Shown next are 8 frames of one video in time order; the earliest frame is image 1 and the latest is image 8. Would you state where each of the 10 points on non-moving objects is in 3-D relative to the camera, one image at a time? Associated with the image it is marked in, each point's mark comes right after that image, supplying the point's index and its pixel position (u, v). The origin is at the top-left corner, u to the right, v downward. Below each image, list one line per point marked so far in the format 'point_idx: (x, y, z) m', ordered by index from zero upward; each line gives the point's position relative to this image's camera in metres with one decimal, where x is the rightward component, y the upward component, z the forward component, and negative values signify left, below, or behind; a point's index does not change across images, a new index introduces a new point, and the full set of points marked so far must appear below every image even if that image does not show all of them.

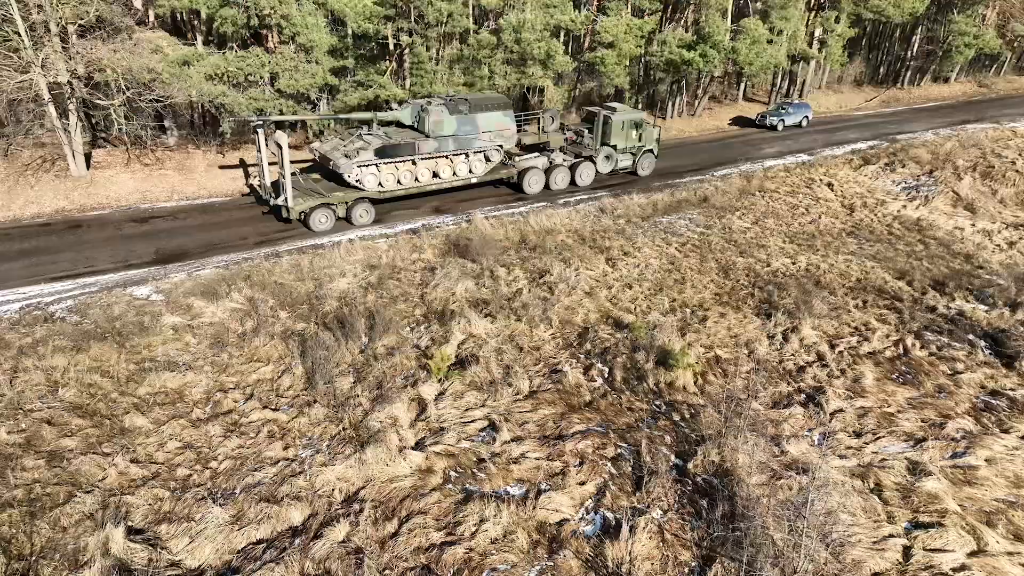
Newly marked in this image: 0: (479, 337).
0: (-0.6, -0.8, +11.8) m
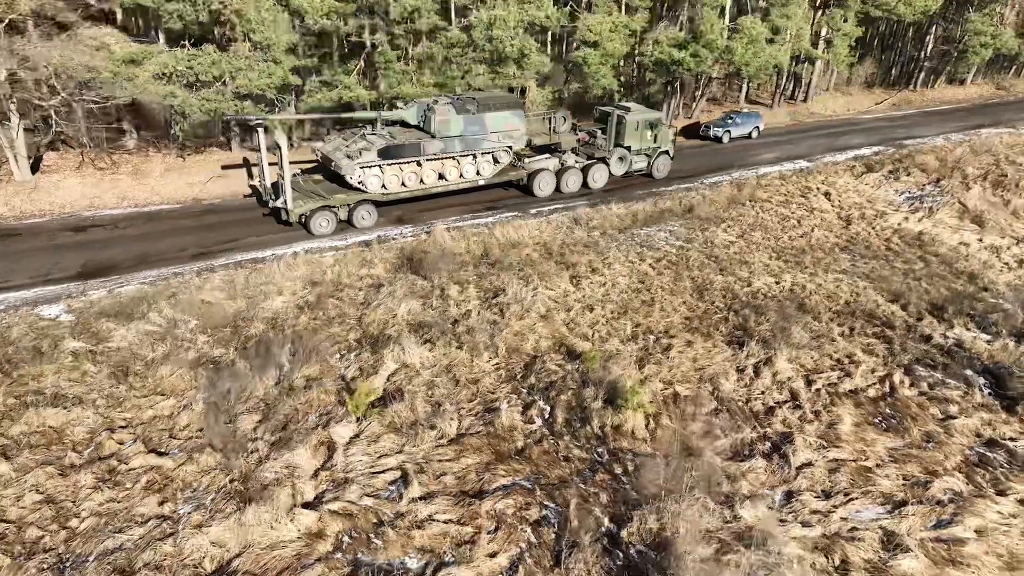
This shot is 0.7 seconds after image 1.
0: (-1.5, -1.2, +10.6) m
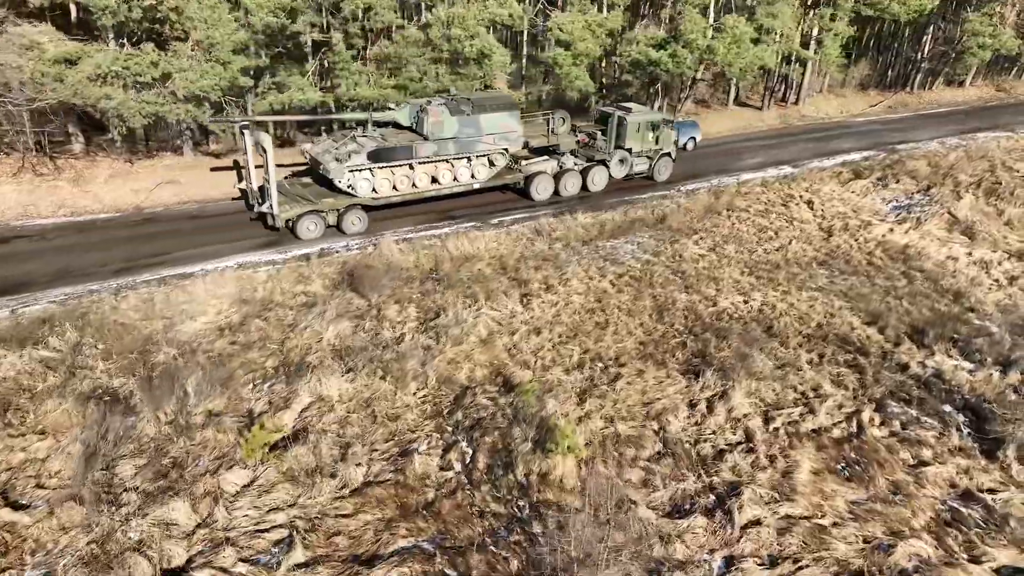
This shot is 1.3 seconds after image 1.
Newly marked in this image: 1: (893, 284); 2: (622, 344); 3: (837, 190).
0: (-2.5, -1.5, +9.5) m
1: (+7.5, +0.1, +14.0) m
2: (+1.7, -0.9, +11.2) m
3: (+9.1, +2.7, +20.0) m
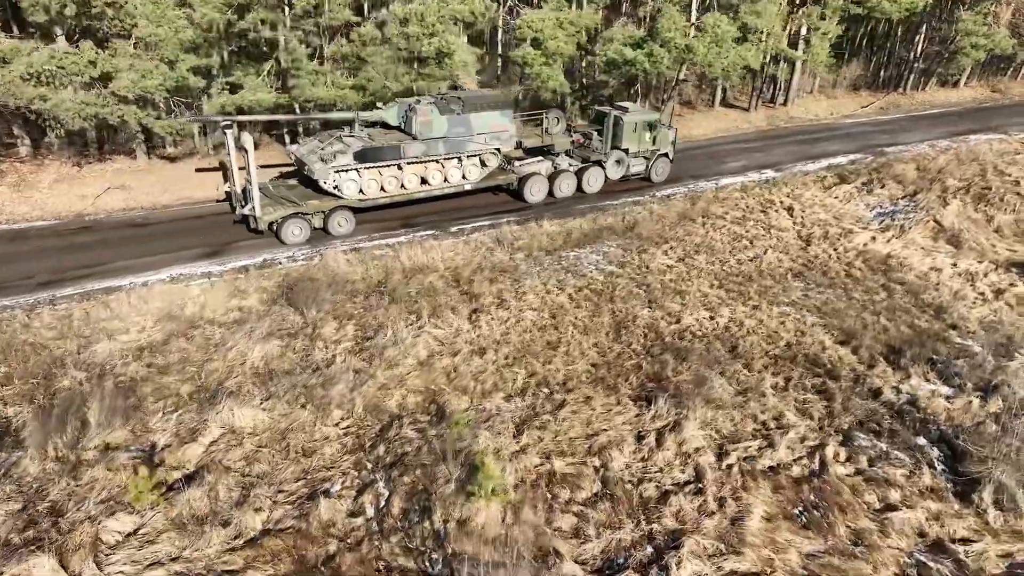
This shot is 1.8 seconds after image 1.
0: (-3.3, -1.8, +8.7) m
1: (+6.6, -0.2, +13.2) m
2: (+0.9, -1.1, +10.3) m
3: (+8.3, +2.5, +19.2) m
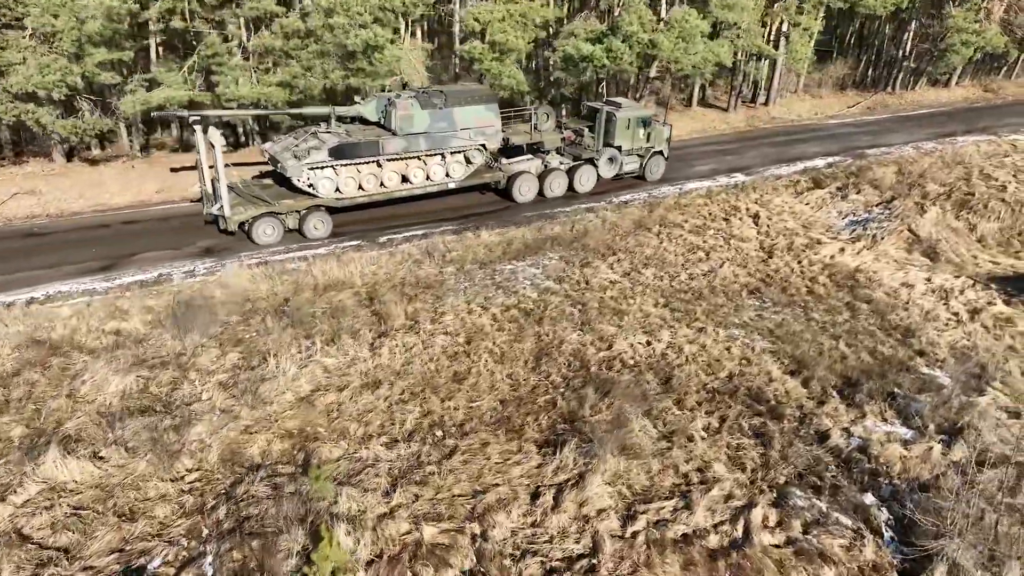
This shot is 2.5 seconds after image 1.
0: (-4.6, -2.1, +7.3) m
1: (+5.3, -0.5, +11.8) m
2: (-0.5, -1.5, +9.0) m
3: (+6.9, +2.2, +17.8) m
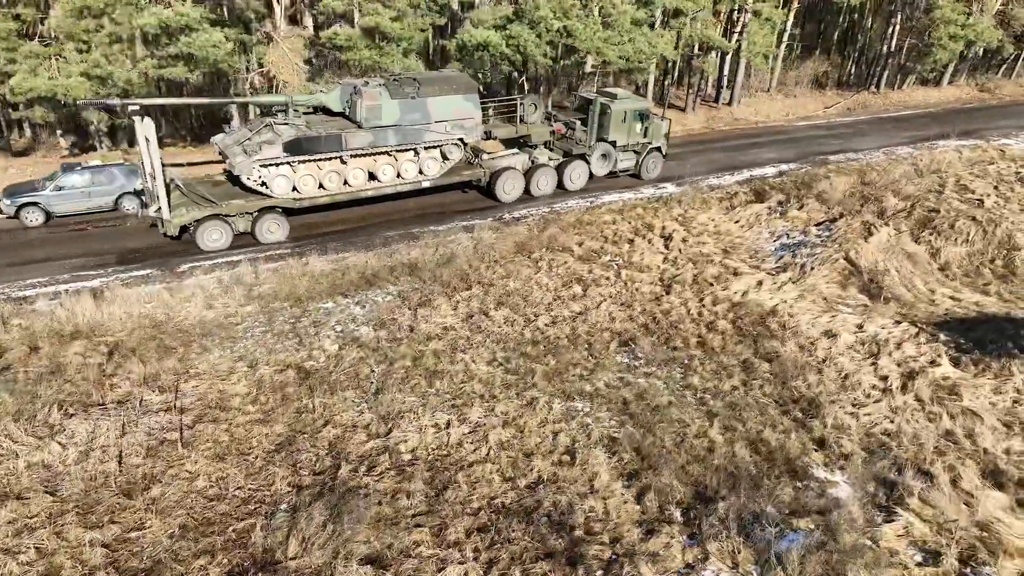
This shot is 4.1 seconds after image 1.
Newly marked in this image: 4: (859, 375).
0: (-7.4, -2.7, +4.5) m
1: (+2.5, -1.2, +8.9) m
2: (-3.2, -2.1, +6.1) m
3: (+4.3, +1.4, +14.9) m
4: (+4.4, -1.1, +9.0) m
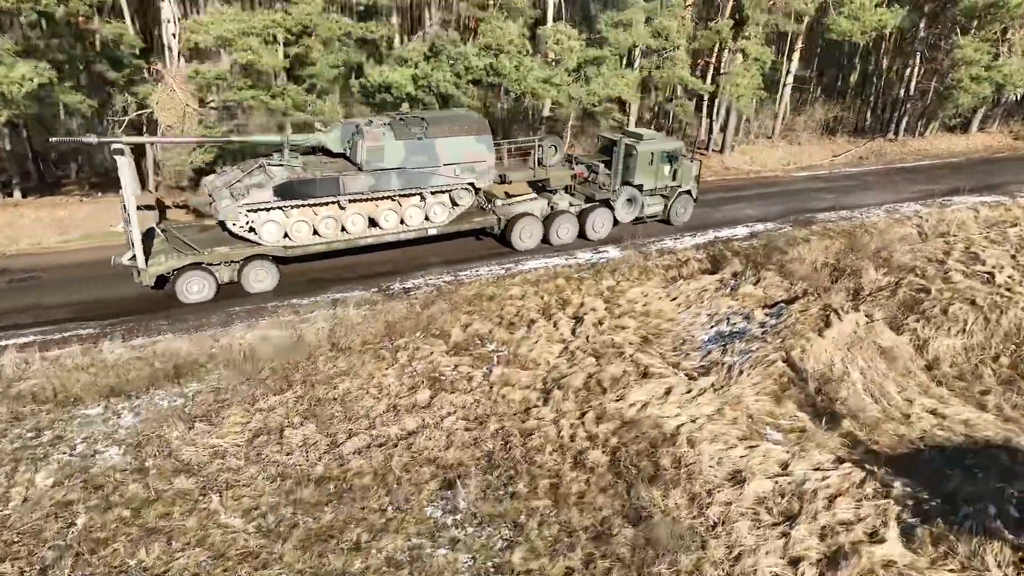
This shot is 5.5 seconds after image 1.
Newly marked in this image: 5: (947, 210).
0: (-9.9, -3.4, +2.2) m
1: (+0.3, -2.4, +6.1) m
2: (-5.6, -3.0, +3.6) m
3: (+2.4, -0.1, +12.2) m
4: (+2.1, -2.3, +6.2) m
5: (+11.2, +2.1, +18.5) m
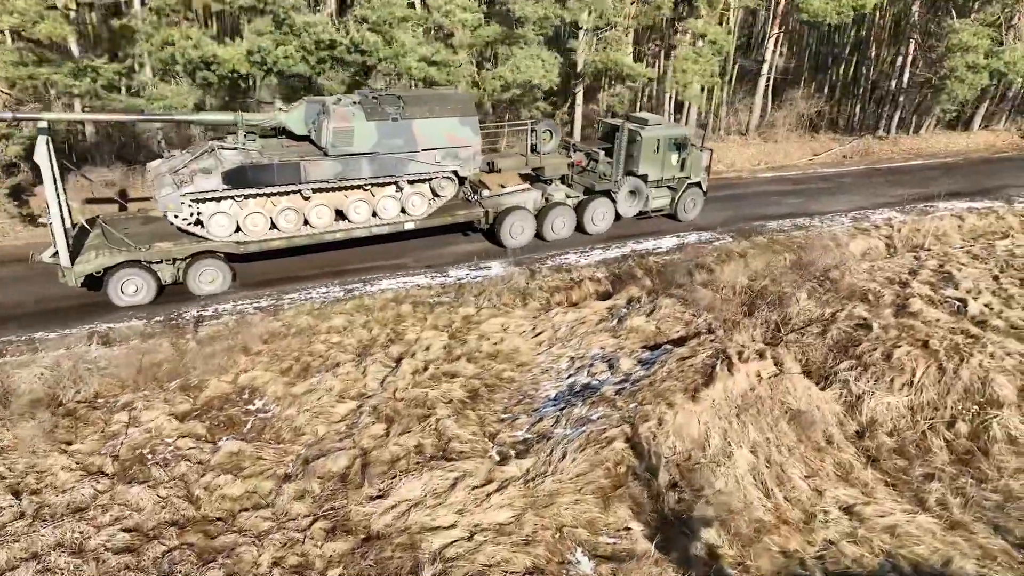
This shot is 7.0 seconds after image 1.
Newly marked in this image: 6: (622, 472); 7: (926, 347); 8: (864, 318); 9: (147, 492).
0: (-12.5, -3.8, -0.2) m
1: (-2.2, -2.8, +3.5) m
2: (-8.2, -3.4, +1.1) m
3: (0.0, -0.5, +9.4) m
4: (-0.4, -2.7, +3.5) m
5: (+9.0, +1.6, +15.6) m
6: (+1.1, -1.6, +6.4) m
7: (+5.0, -0.7, +8.7) m
8: (+4.6, -0.4, +9.5) m
9: (-3.1, -1.7, +6.0) m
